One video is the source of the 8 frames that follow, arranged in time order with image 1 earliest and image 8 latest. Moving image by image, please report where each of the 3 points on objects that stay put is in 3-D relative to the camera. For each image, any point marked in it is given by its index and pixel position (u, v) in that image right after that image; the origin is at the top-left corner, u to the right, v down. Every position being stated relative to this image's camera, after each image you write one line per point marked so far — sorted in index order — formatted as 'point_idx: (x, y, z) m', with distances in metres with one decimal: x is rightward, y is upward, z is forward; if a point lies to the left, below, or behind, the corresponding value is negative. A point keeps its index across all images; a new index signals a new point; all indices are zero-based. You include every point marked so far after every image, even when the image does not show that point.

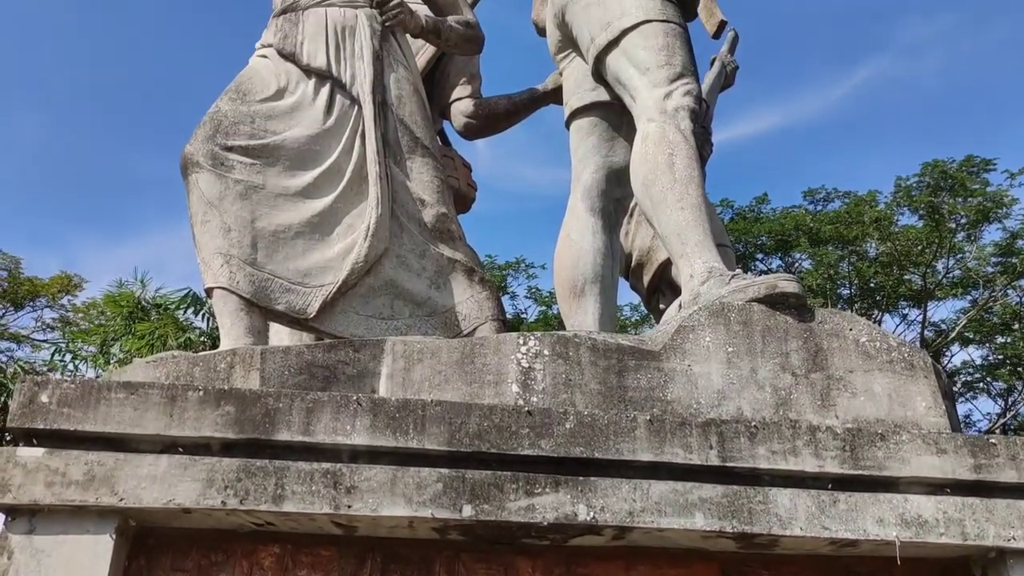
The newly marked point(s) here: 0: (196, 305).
0: (-3.9, -0.2, +11.3) m
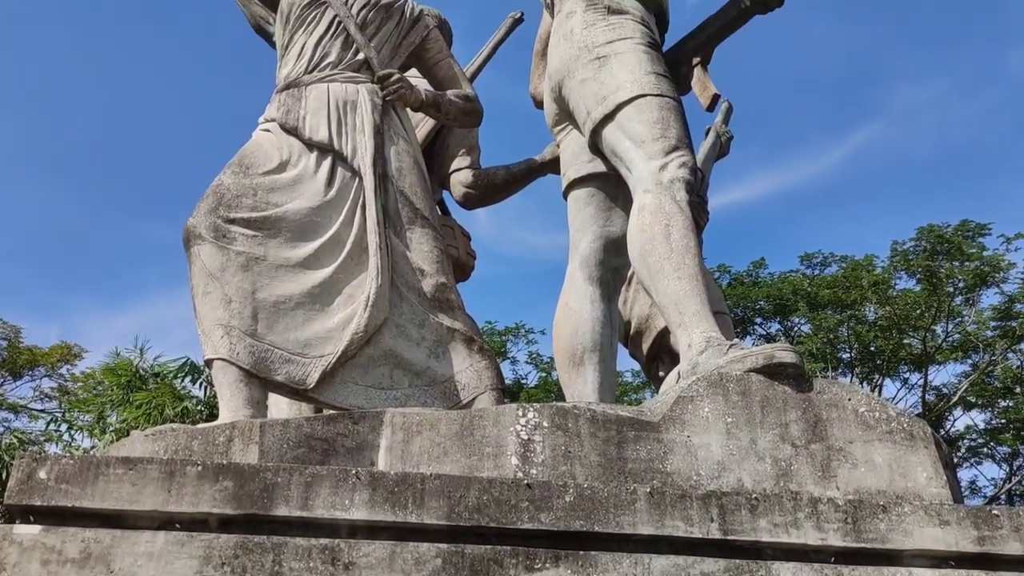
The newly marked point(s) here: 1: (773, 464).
0: (-3.9, -1.1, +11.3) m
1: (+0.9, -0.6, +3.3) m
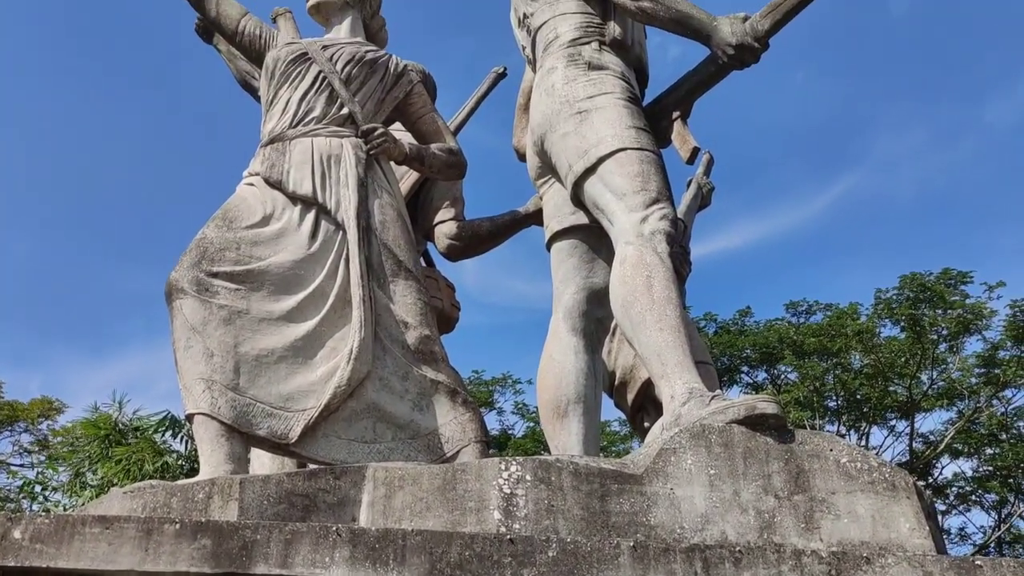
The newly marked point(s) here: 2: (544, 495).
0: (-4.1, -1.7, +11.1) m
1: (+0.9, -0.8, +3.3) m
2: (+0.1, -0.7, +3.3) m
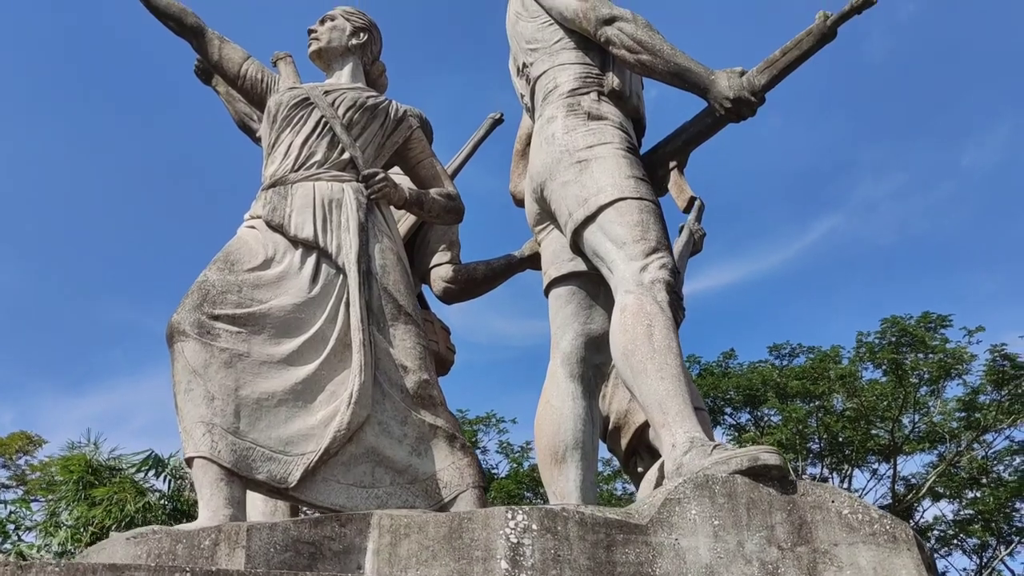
0: (-4.2, -2.1, +11.0) m
1: (+0.9, -1.0, +3.4) m
2: (+0.1, -0.9, +3.3) m
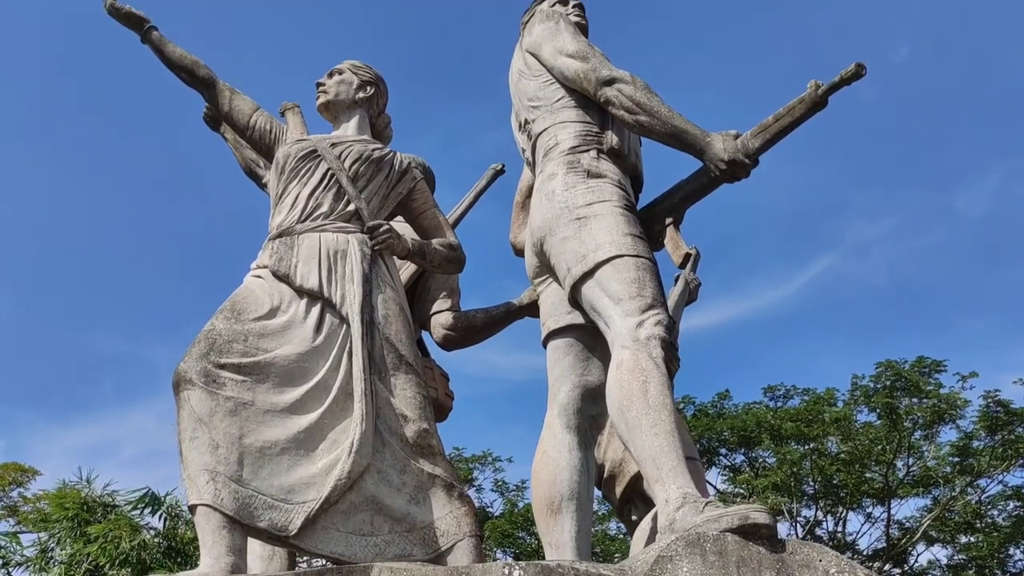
0: (-4.3, -2.6, +11.1) m
1: (+0.9, -1.3, +3.4) m
2: (+0.1, -1.2, +3.4) m
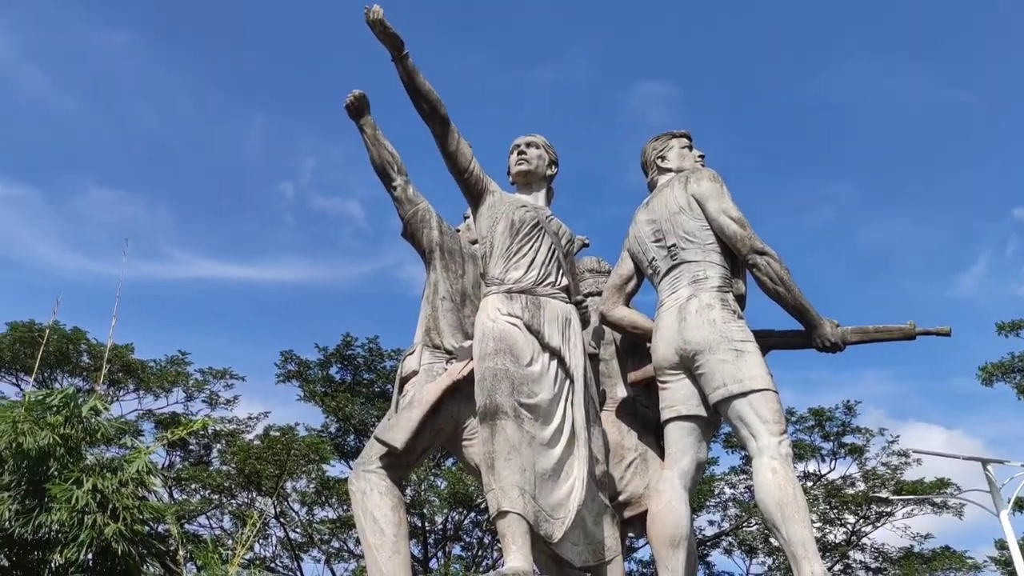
0: (-6.1, -1.6, +9.1) m
1: (+1.8, -1.5, +4.2) m
2: (+1.1, -1.4, +3.8) m
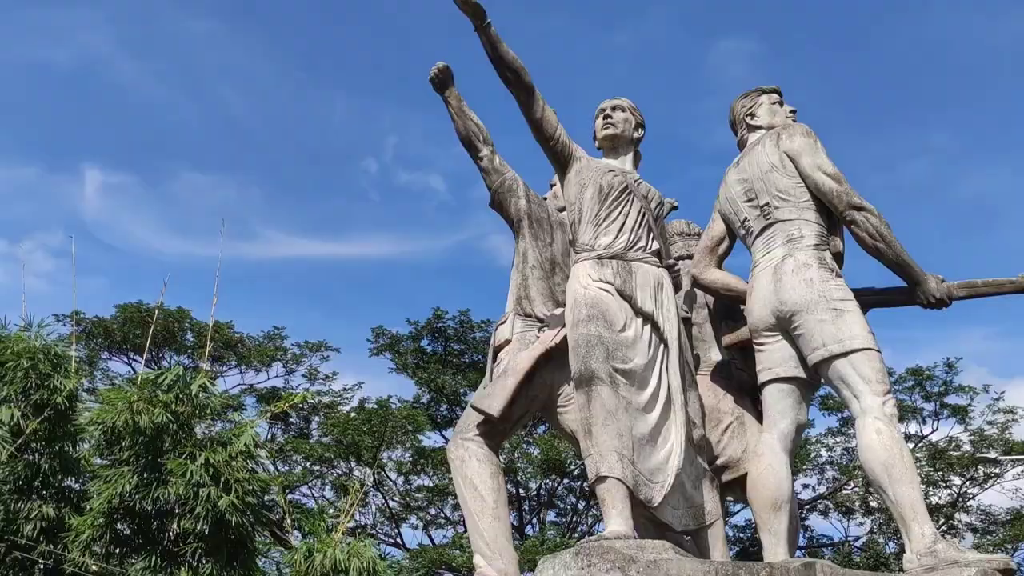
0: (-5.1, -1.5, +9.7) m
1: (+2.3, -1.3, +4.0) m
2: (+1.6, -1.2, +3.8) m
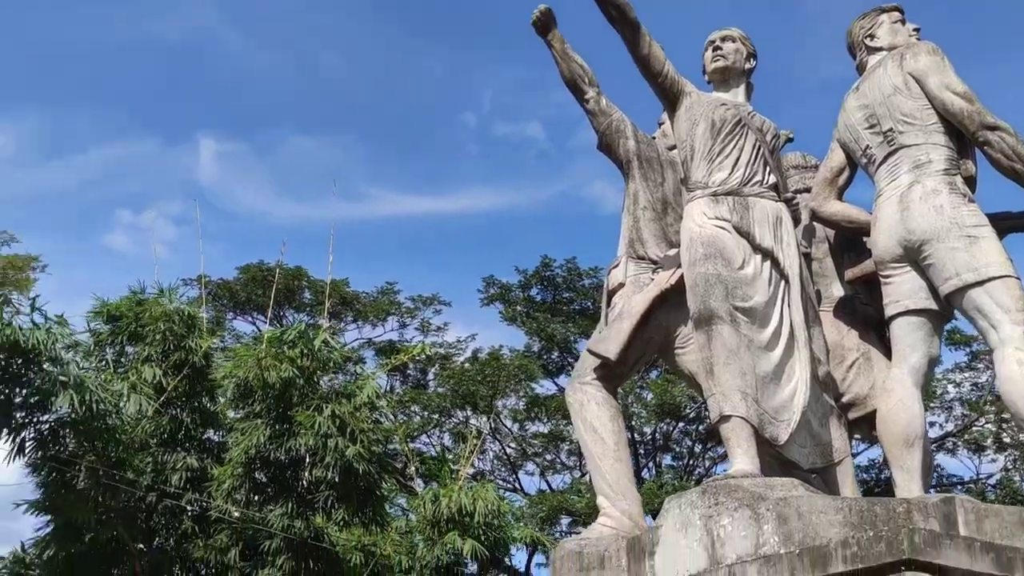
0: (-3.9, -1.1, +10.3) m
1: (+2.8, -1.0, +3.8) m
2: (+2.1, -0.9, +3.6) m
